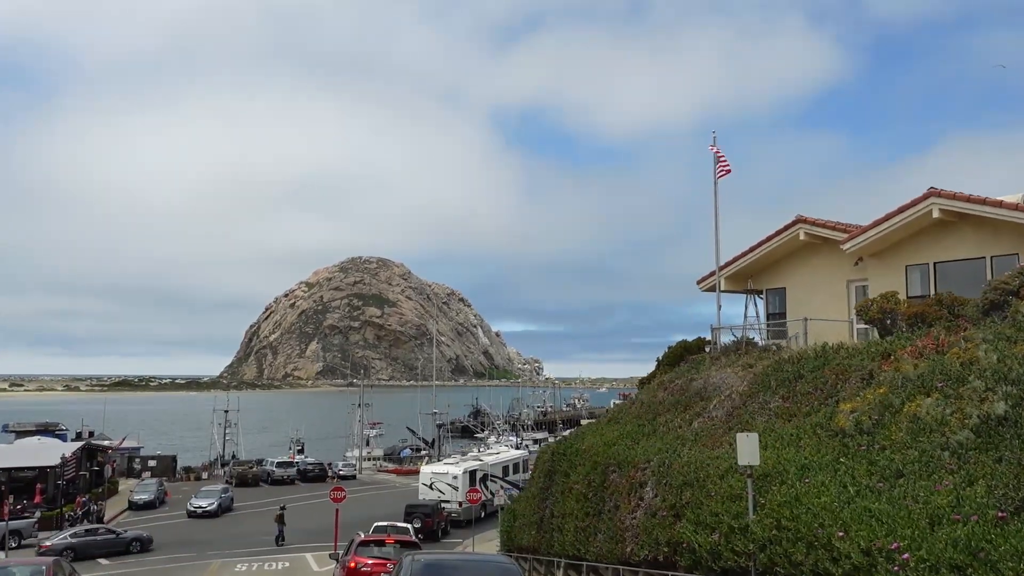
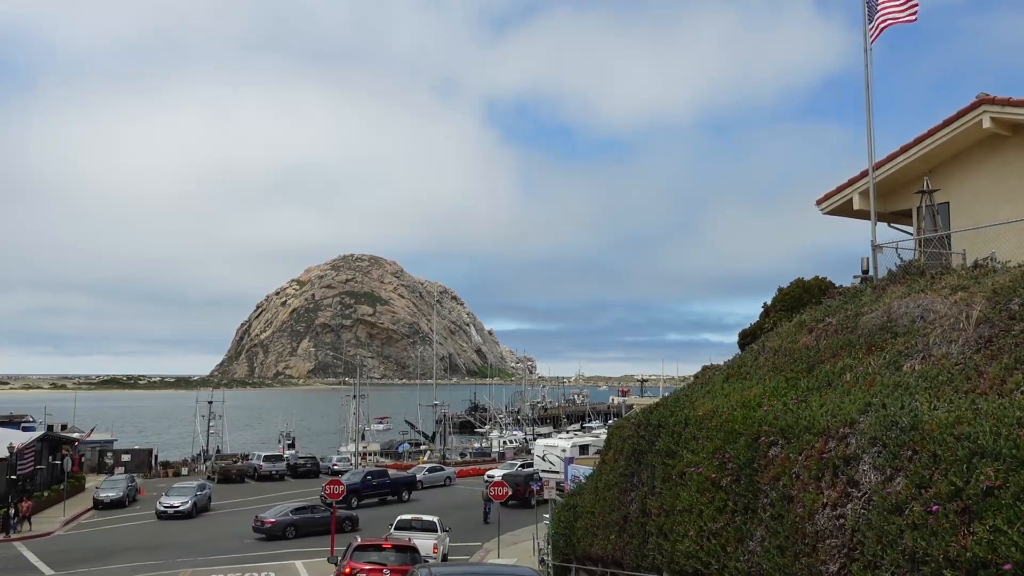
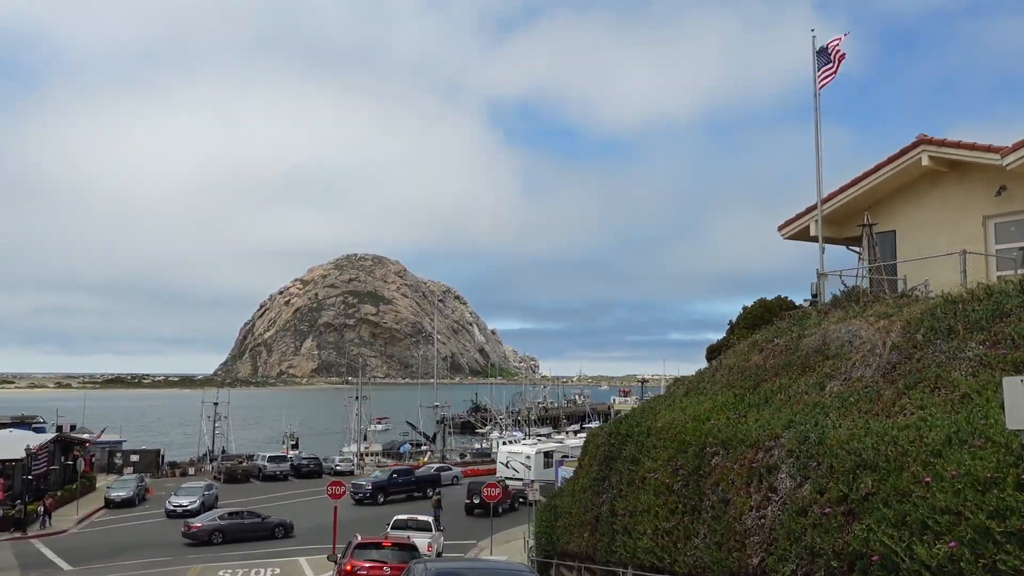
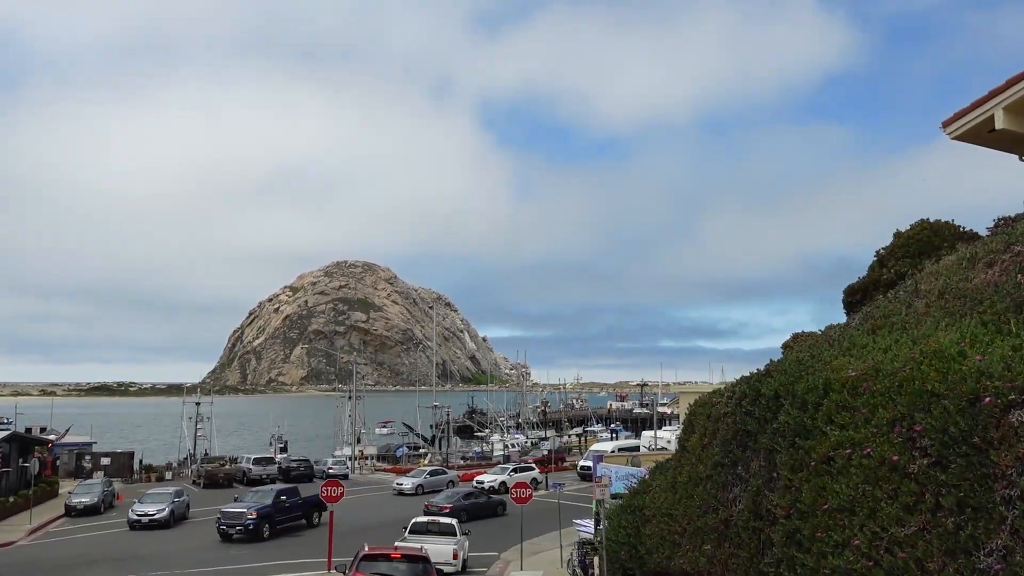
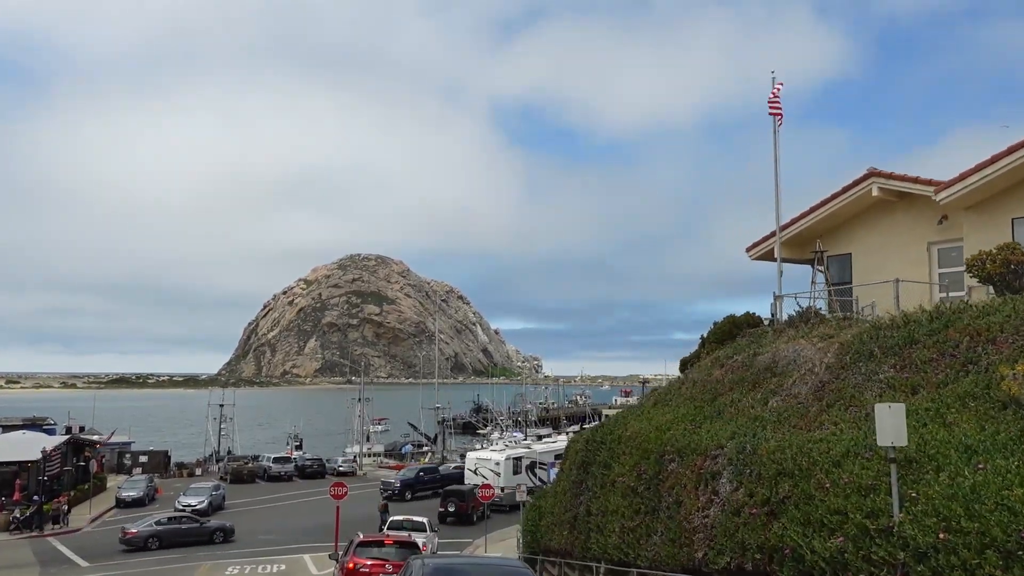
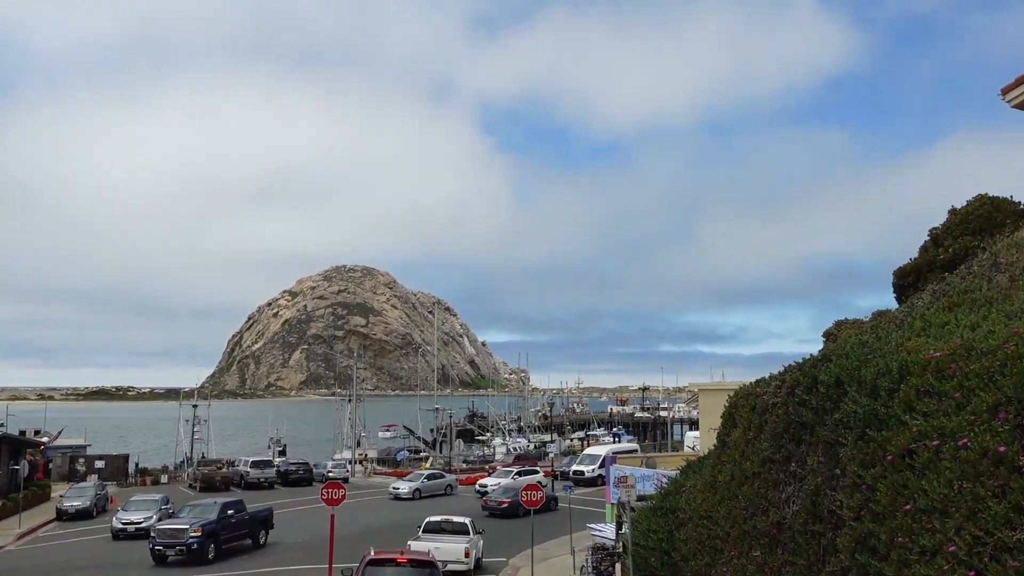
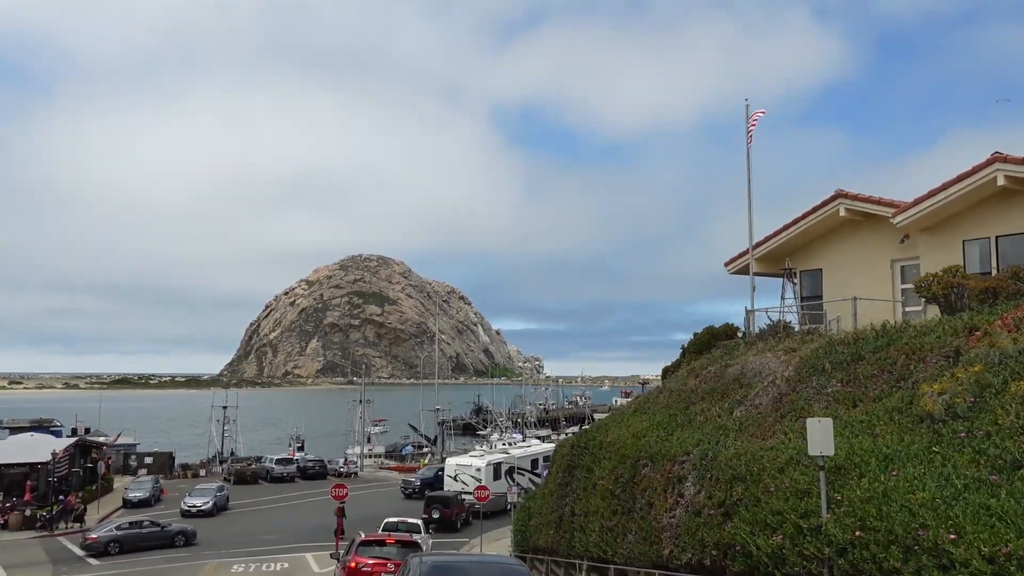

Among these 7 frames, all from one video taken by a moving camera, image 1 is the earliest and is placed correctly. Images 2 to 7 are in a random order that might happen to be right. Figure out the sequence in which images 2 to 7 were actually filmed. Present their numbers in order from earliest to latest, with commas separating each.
7, 5, 3, 2, 4, 6
